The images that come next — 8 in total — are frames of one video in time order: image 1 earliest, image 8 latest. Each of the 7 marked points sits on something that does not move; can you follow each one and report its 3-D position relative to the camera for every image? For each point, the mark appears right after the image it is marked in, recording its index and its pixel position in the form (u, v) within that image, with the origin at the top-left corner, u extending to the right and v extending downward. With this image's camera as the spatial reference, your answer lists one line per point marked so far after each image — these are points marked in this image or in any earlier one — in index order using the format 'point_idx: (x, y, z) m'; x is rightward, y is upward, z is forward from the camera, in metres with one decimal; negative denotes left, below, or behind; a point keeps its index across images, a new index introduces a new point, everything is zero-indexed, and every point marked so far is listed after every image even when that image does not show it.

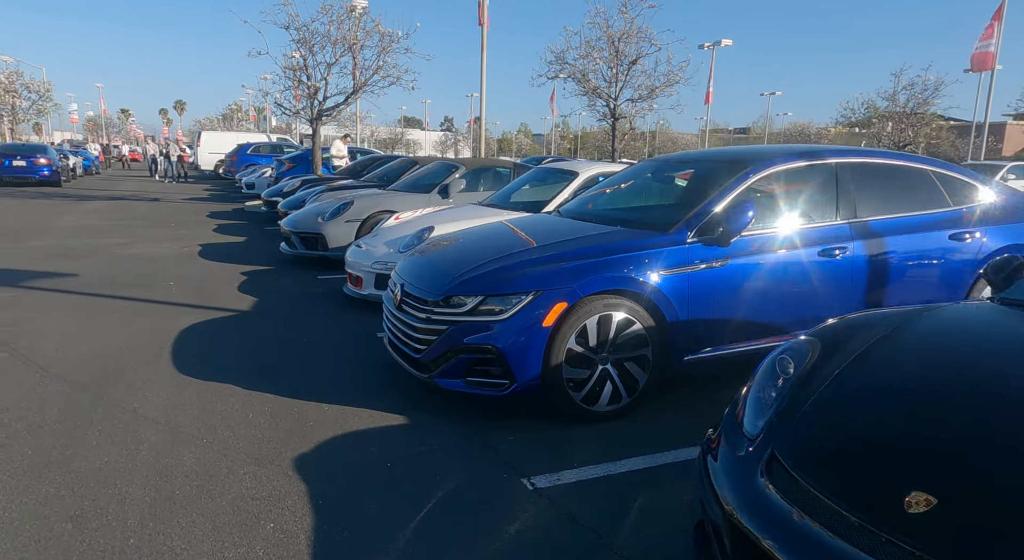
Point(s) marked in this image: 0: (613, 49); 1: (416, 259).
0: (+2.8, +6.3, +18.4) m
1: (-0.7, +0.2, +4.7) m
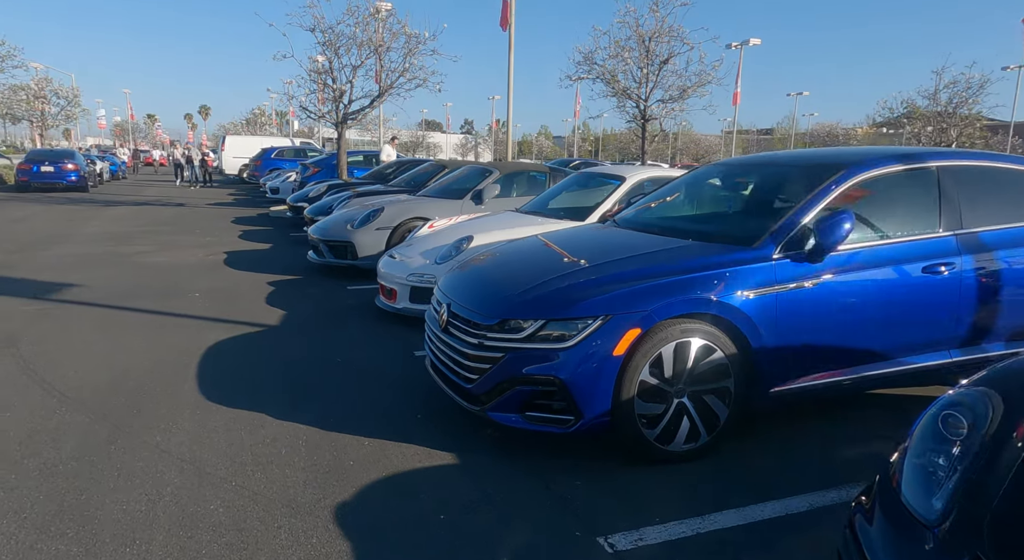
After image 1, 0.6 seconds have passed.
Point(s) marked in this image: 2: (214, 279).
0: (+3.5, +6.1, +17.9) m
1: (-0.3, +0.1, +4.3) m
2: (-3.6, 0.0, +8.2) m
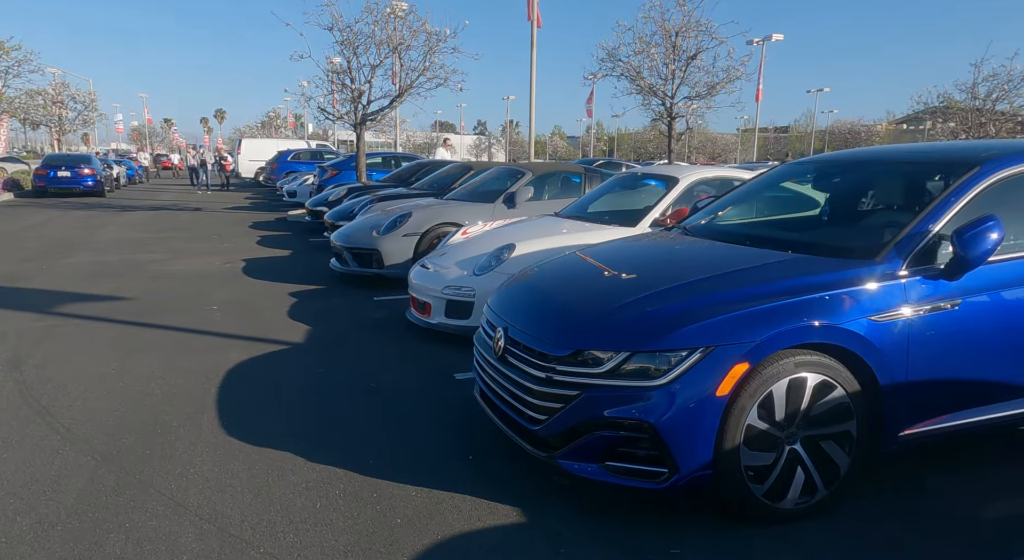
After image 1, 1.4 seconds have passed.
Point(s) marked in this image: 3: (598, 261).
0: (+4.1, +6.1, +17.4) m
1: (0.0, 0.0, +3.8) m
2: (-3.2, -0.1, +7.8) m
3: (+0.5, +0.1, +3.7) m
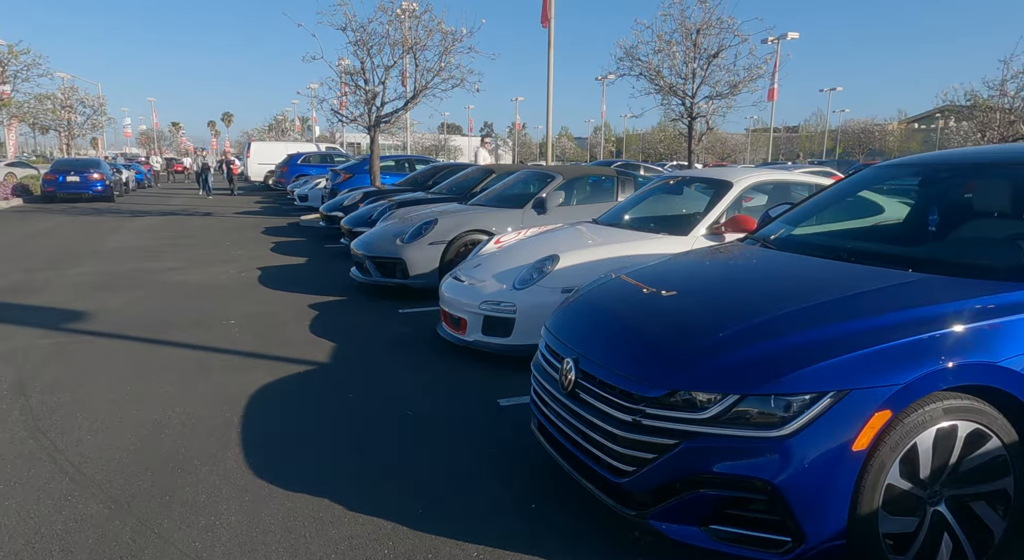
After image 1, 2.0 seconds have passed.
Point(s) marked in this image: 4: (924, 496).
0: (+4.5, +5.9, +16.9) m
1: (+0.3, -0.1, +3.4) m
2: (-2.8, -0.2, +7.4) m
3: (+0.8, 0.0, +3.3) m
4: (+1.3, -0.7, +2.2) m
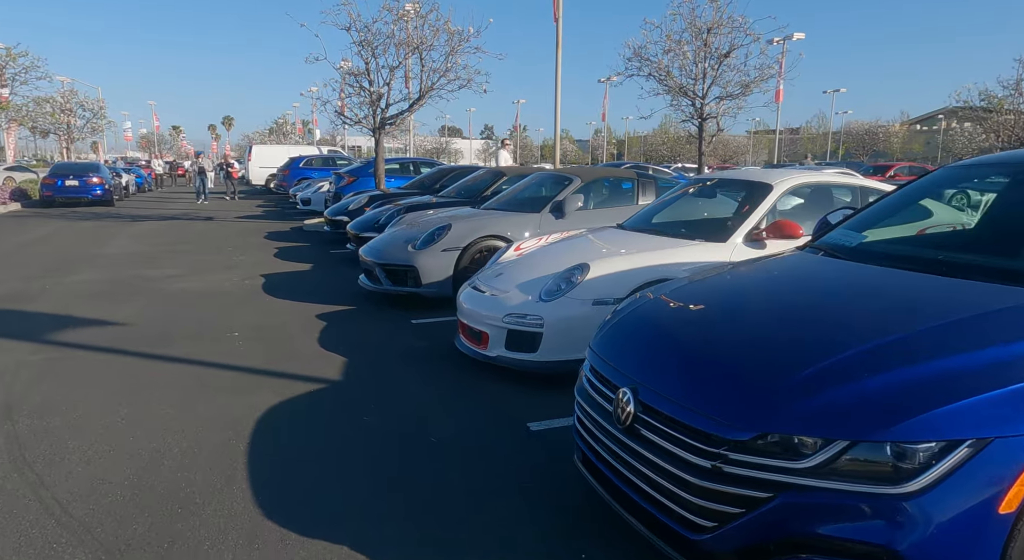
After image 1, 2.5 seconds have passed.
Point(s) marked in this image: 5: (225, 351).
0: (+4.6, +5.8, +16.6) m
1: (+0.5, -0.2, +3.0) m
2: (-2.7, -0.3, +7.0) m
3: (+0.9, -0.1, +3.0) m
4: (+1.5, -0.7, +1.8) m
5: (-2.3, -0.6, +5.5) m
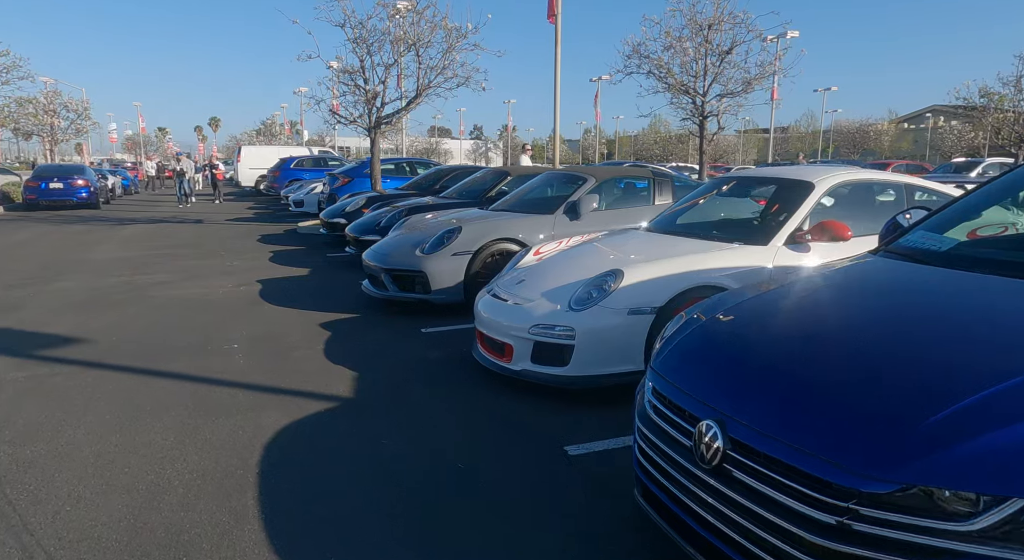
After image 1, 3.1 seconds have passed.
0: (+4.6, +5.8, +16.3) m
1: (+0.7, -0.2, +2.7) m
2: (-2.5, -0.4, +6.6) m
3: (+1.1, -0.1, +2.6) m
4: (+1.7, -0.8, +1.5) m
5: (-2.2, -0.6, +5.1) m
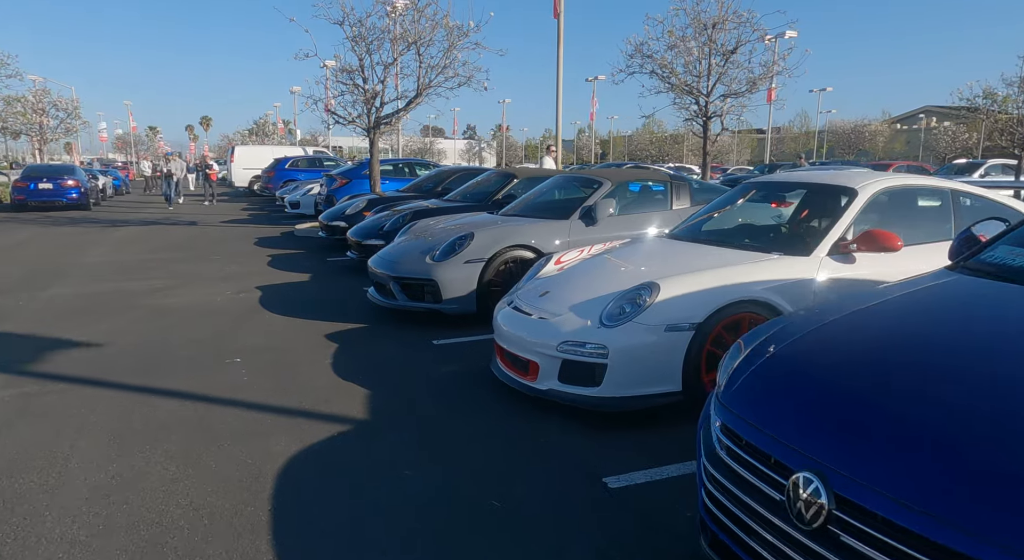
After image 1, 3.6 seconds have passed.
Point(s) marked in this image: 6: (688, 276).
0: (+4.6, +5.7, +16.1) m
1: (+0.8, -0.3, +2.4) m
2: (-2.4, -0.5, +6.3) m
3: (+1.3, -0.2, +2.4) m
4: (+1.9, -0.9, +1.2) m
5: (-2.0, -0.7, +4.8) m
6: (+1.0, 0.0, +4.0) m
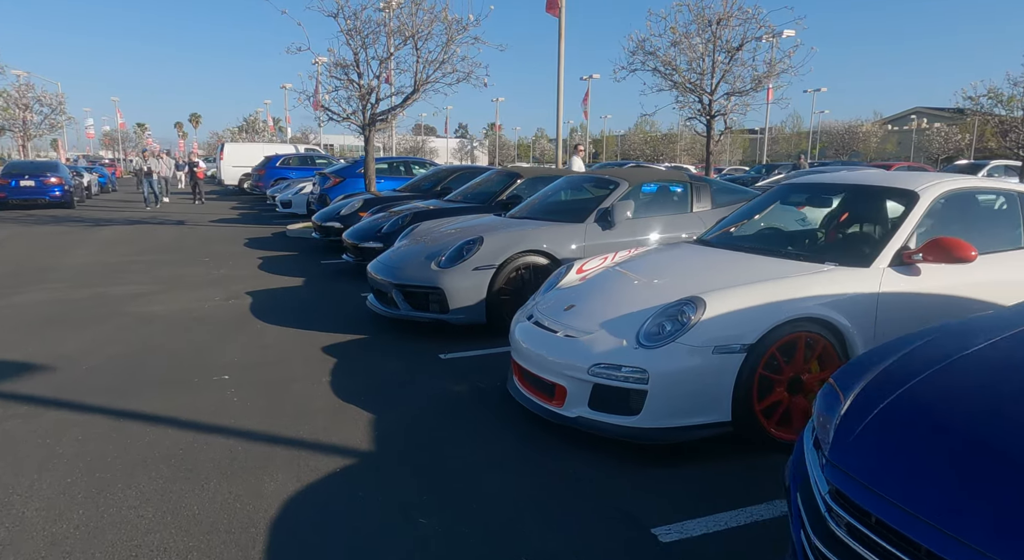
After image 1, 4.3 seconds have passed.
0: (+4.6, +5.7, +15.6) m
1: (+1.0, -0.4, +2.0) m
2: (-2.3, -0.5, +5.8) m
3: (+1.5, -0.3, +1.9) m
4: (+2.1, -0.9, +0.8) m
5: (-1.9, -0.8, +4.3) m
6: (+1.2, -0.1, +3.6) m
